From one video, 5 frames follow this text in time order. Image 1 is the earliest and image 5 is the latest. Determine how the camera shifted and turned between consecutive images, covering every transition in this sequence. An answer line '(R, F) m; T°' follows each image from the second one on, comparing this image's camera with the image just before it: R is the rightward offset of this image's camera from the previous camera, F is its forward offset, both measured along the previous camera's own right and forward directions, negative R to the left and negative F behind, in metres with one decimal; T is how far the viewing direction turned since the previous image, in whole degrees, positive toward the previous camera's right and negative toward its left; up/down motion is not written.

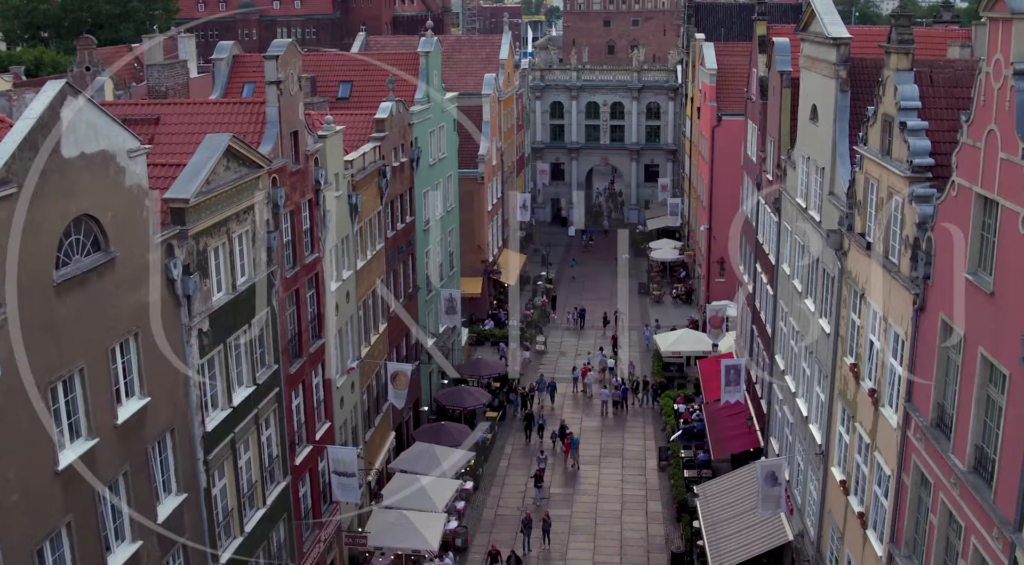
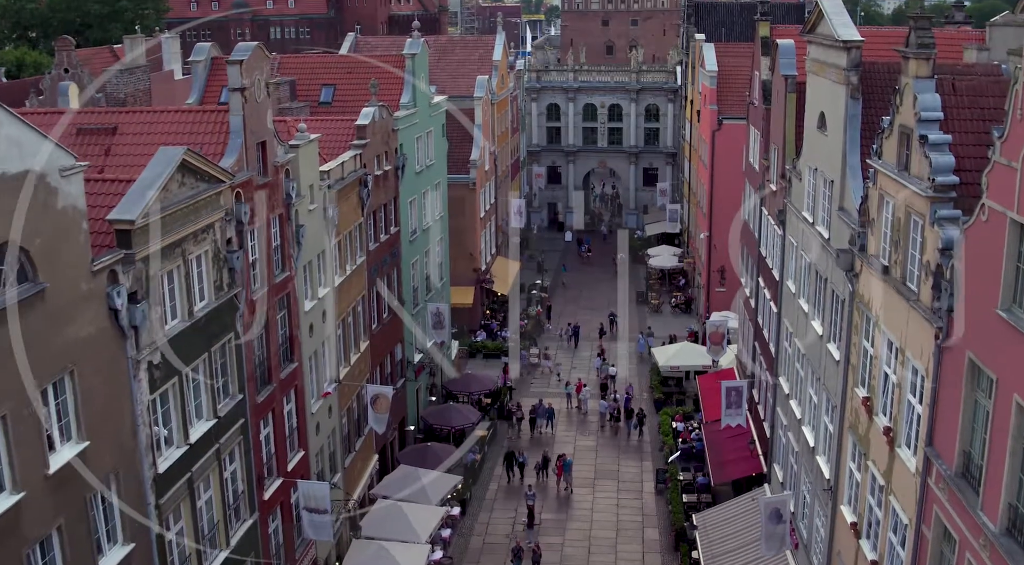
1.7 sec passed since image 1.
(+0.4, +2.1) m; 0°
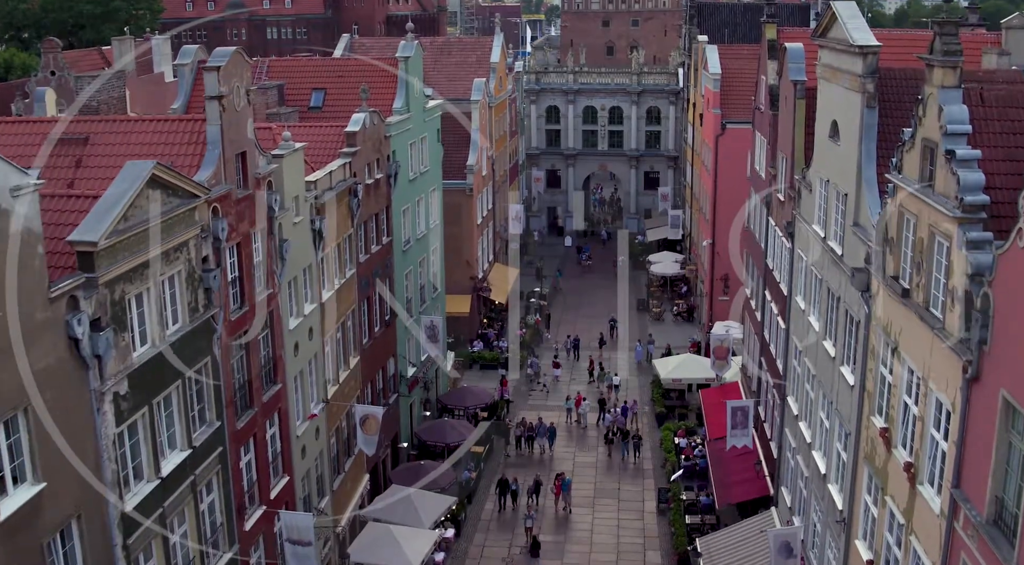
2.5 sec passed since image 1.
(+0.1, +1.5) m; 0°
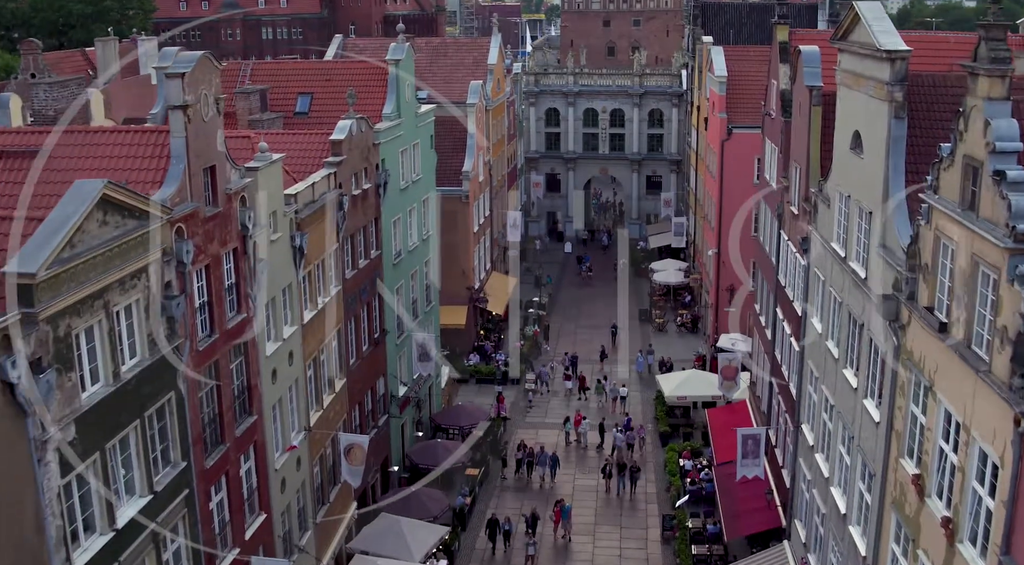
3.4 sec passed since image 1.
(+0.1, +2.1) m; 0°
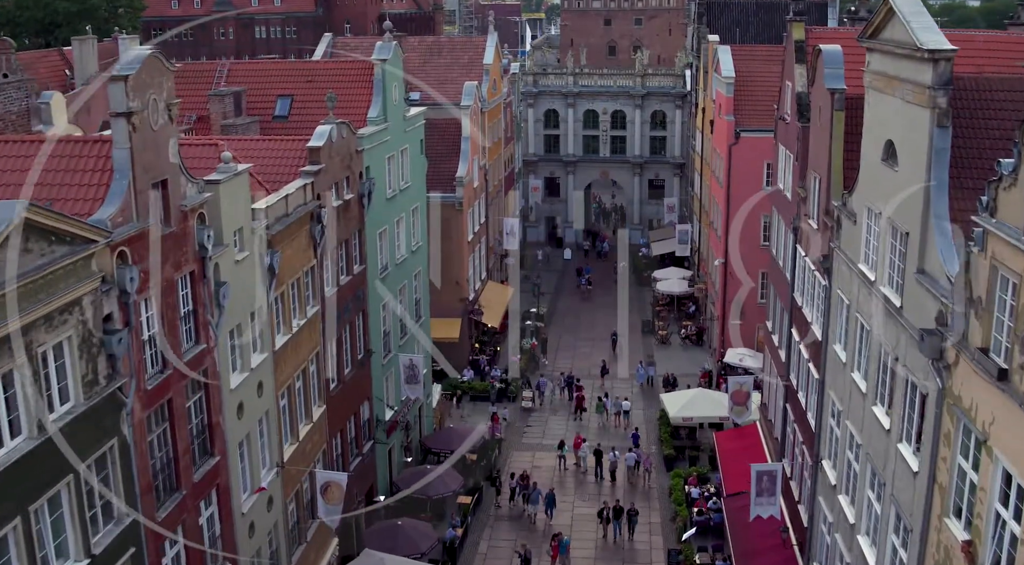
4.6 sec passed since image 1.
(+0.2, +2.6) m; 0°
